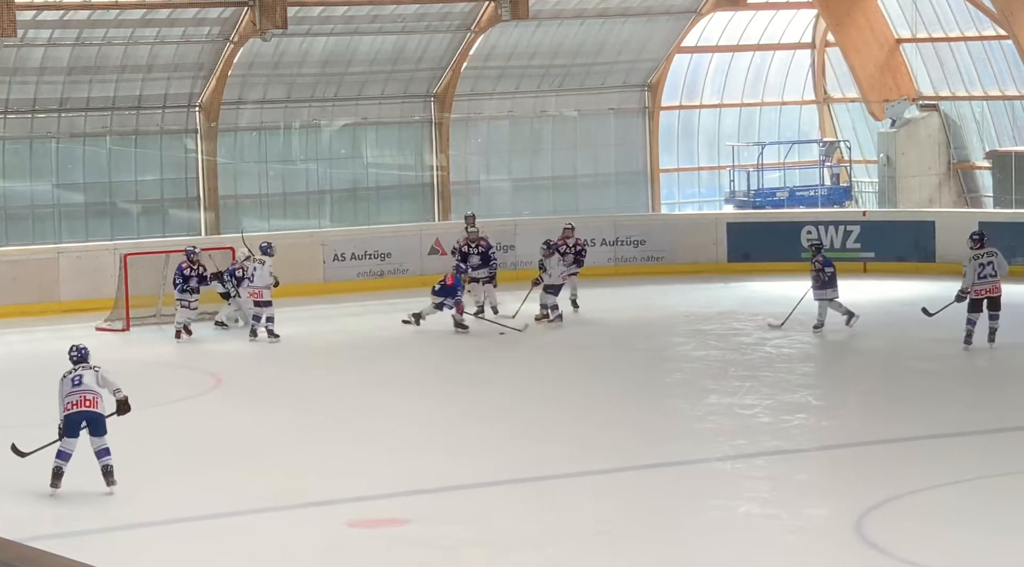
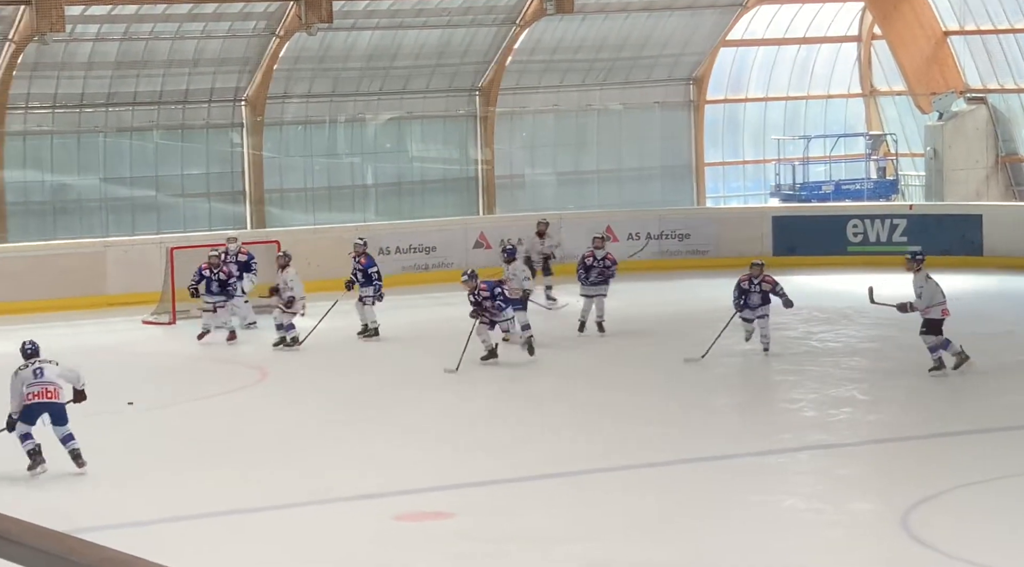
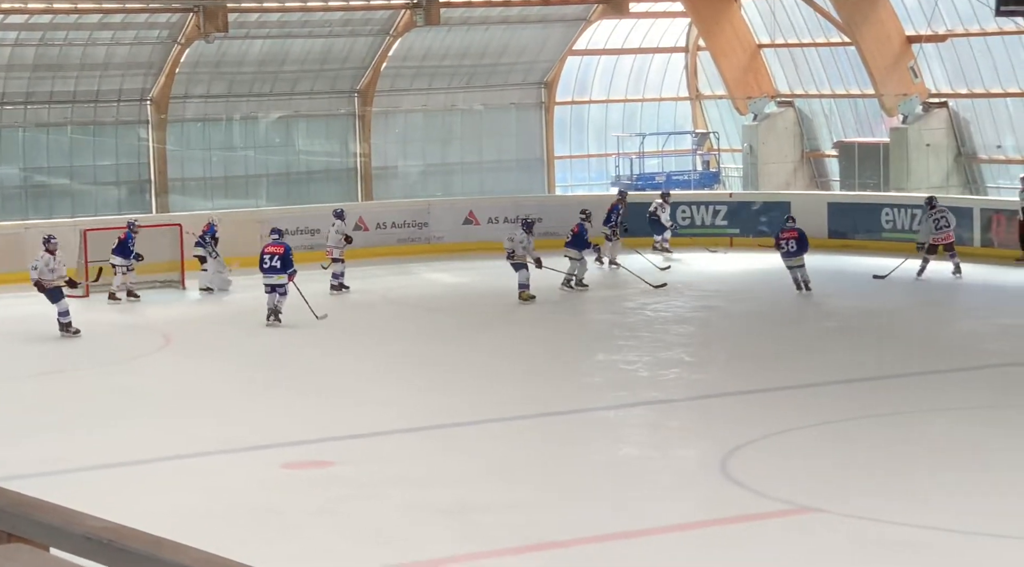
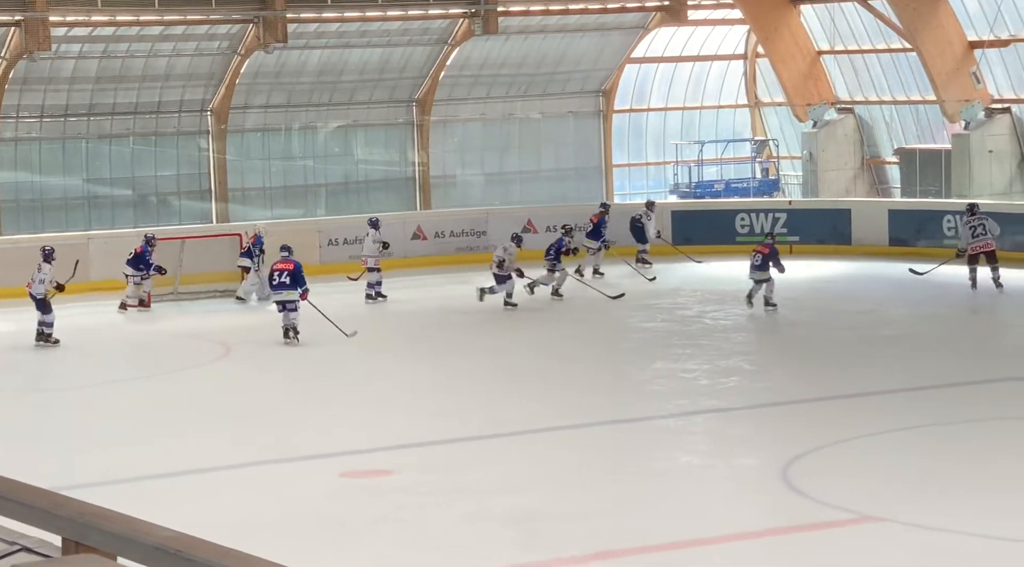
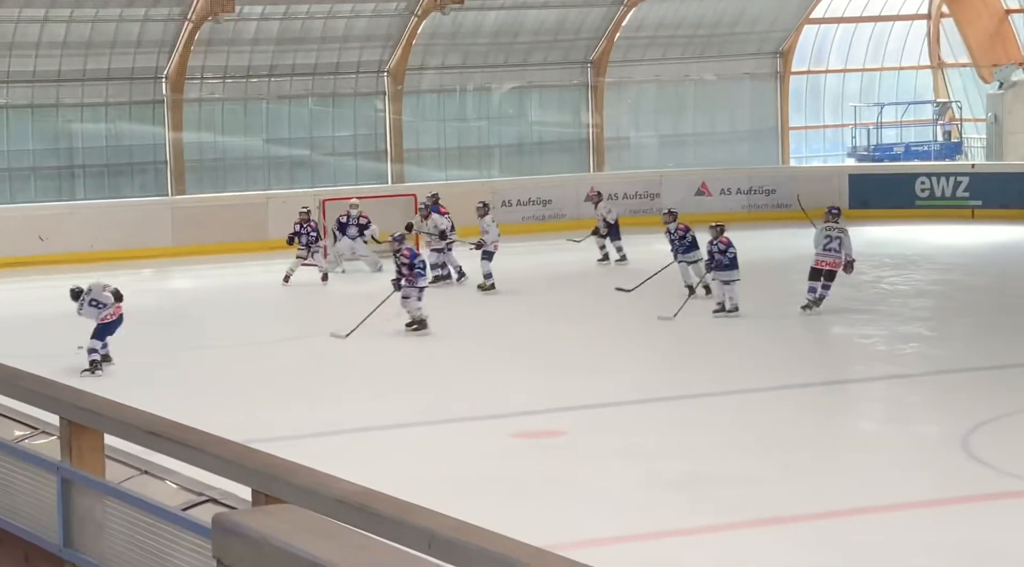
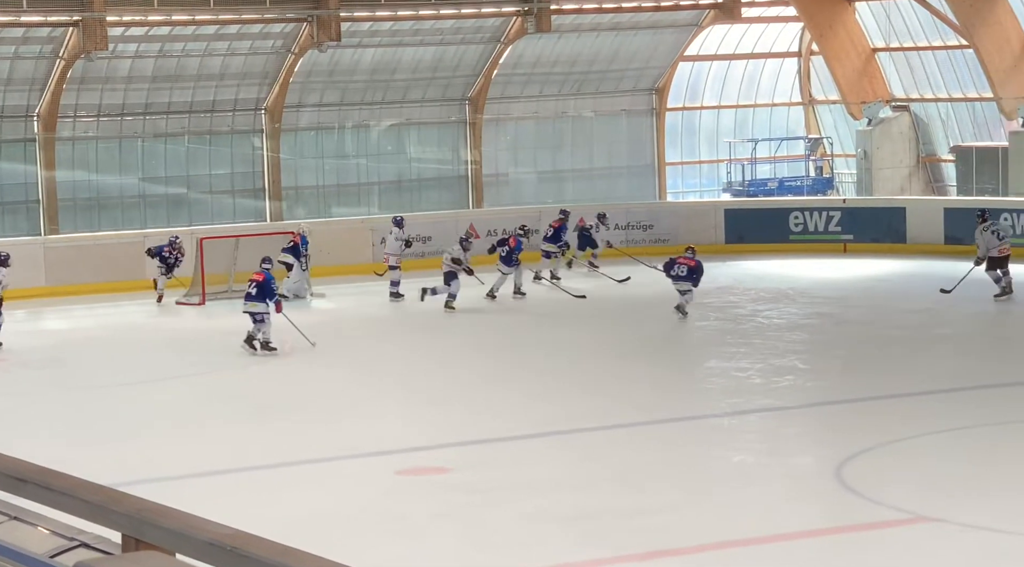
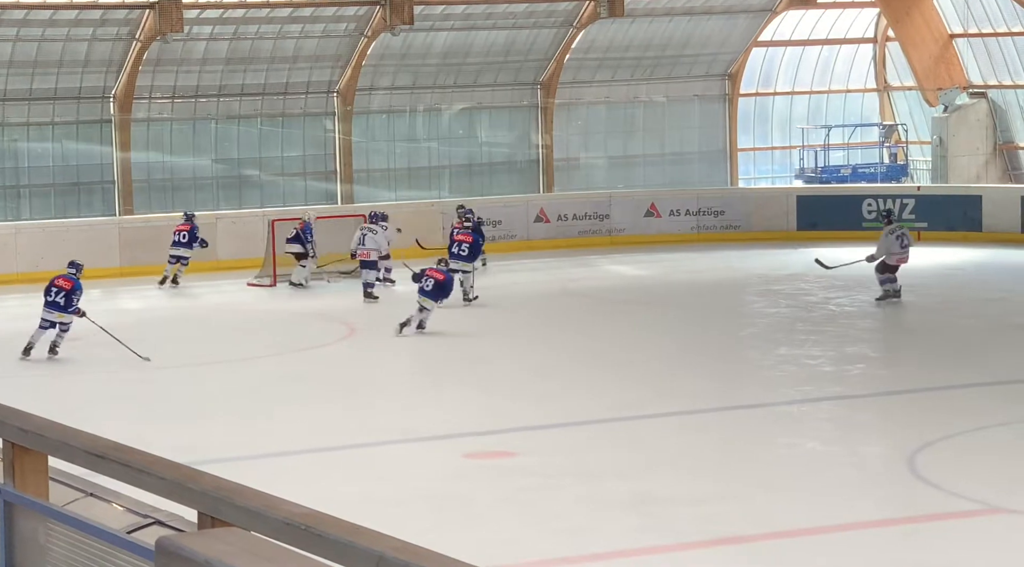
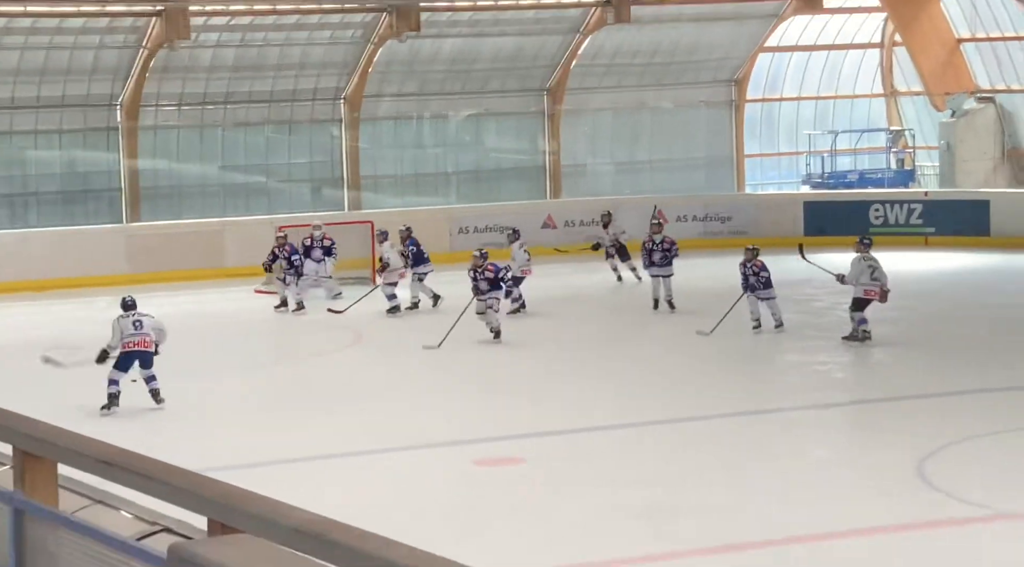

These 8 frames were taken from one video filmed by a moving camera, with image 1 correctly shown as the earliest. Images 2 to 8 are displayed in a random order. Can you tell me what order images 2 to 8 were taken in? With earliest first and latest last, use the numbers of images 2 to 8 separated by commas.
2, 8, 5, 7, 6, 4, 3
